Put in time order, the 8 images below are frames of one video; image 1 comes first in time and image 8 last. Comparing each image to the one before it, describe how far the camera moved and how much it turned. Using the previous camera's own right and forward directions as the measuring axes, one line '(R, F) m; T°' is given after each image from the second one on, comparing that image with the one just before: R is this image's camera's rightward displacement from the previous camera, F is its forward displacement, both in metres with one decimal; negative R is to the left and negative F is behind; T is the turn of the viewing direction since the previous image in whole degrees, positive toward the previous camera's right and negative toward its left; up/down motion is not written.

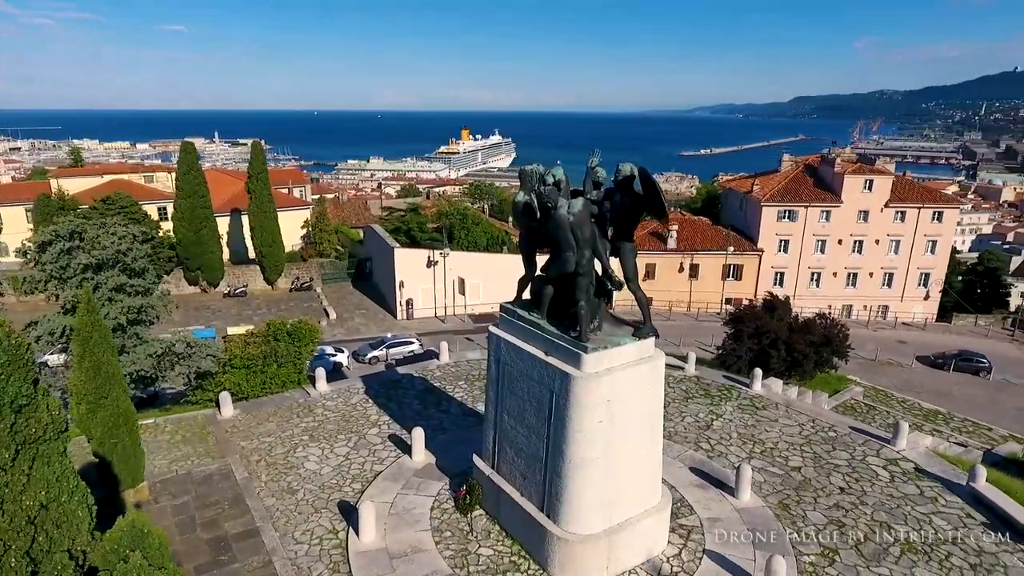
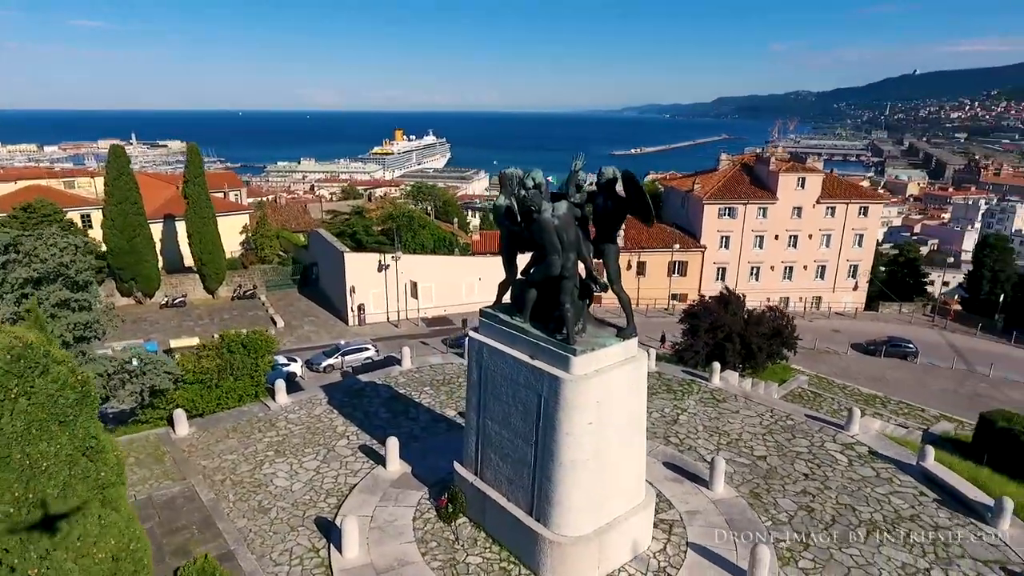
(-0.8, +0.1) m; +6°
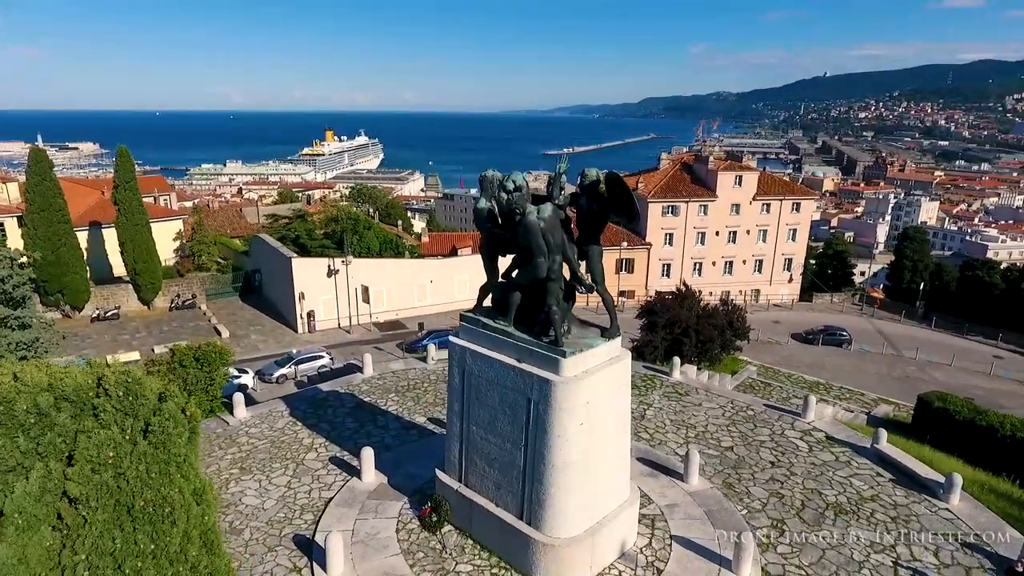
(-0.8, +0.1) m; +6°
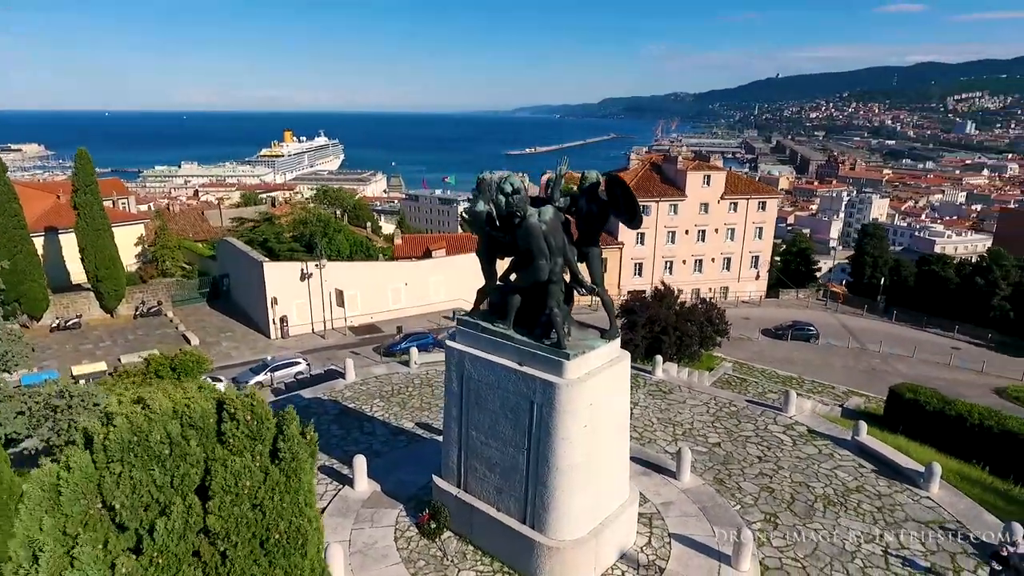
(-0.6, +0.1) m; +3°
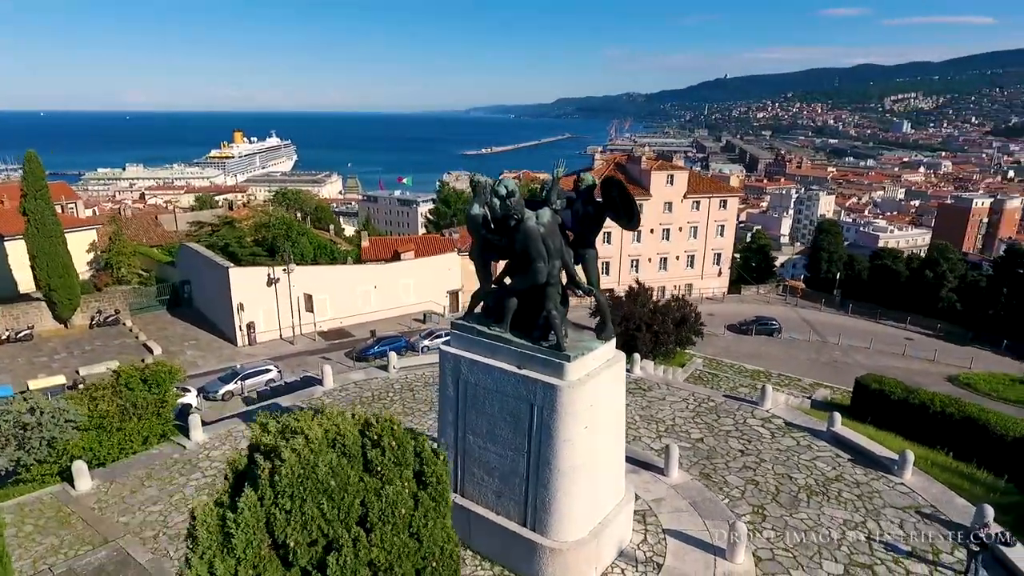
(-0.6, 0.0) m; +4°
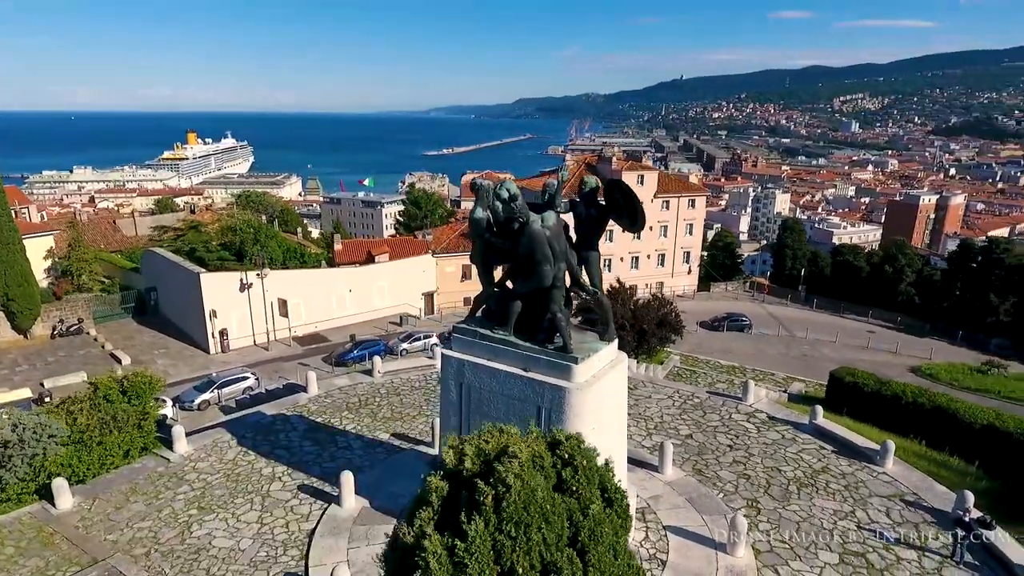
(-0.7, 0.0) m; +3°
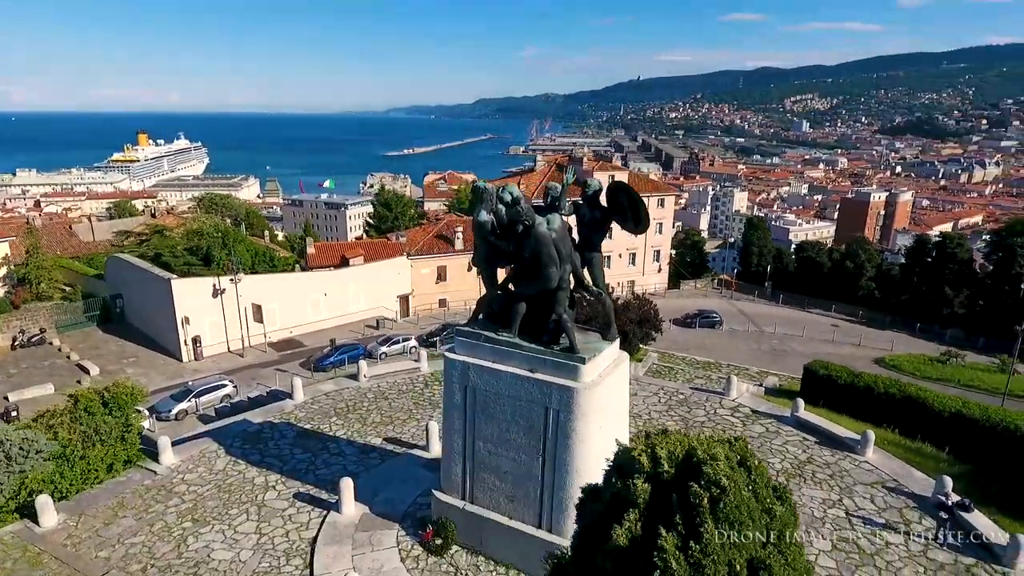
(-0.7, -0.1) m; +3°
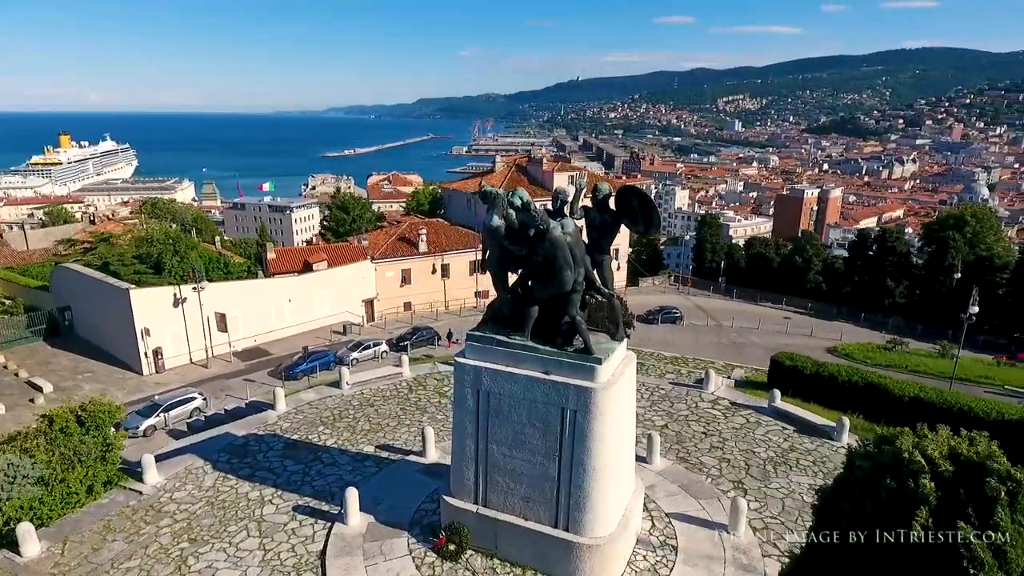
(-1.1, 0.0) m; +5°
